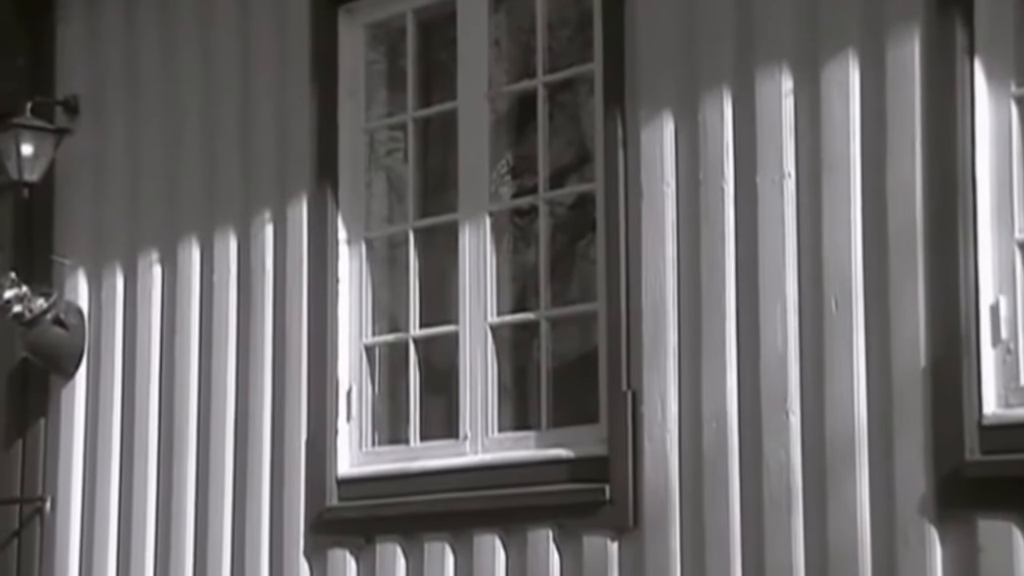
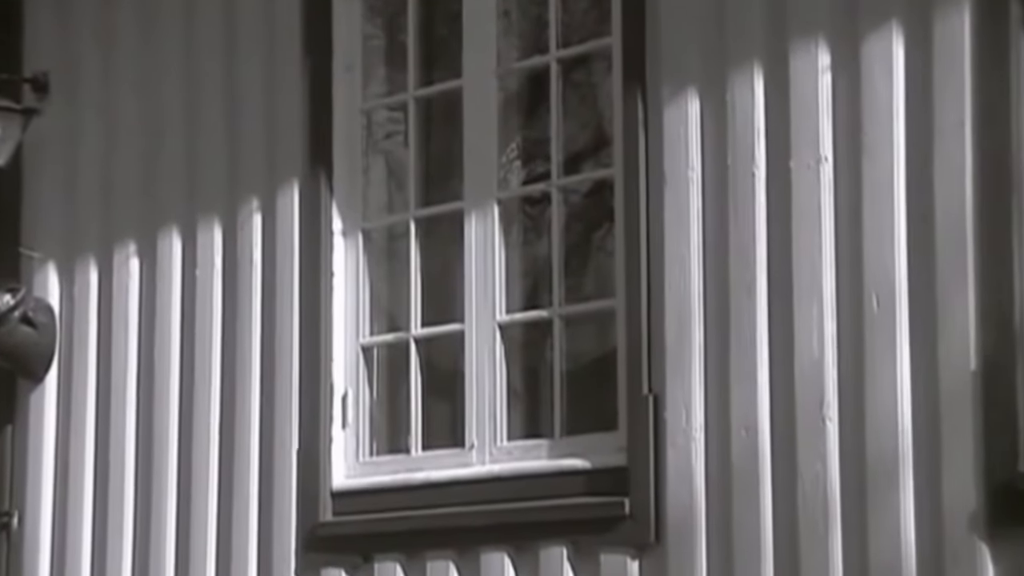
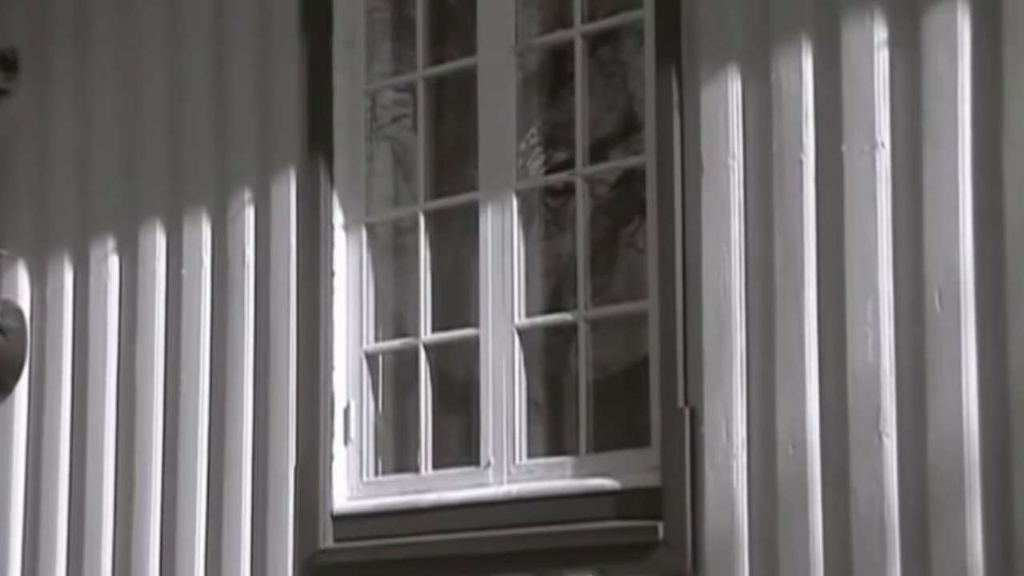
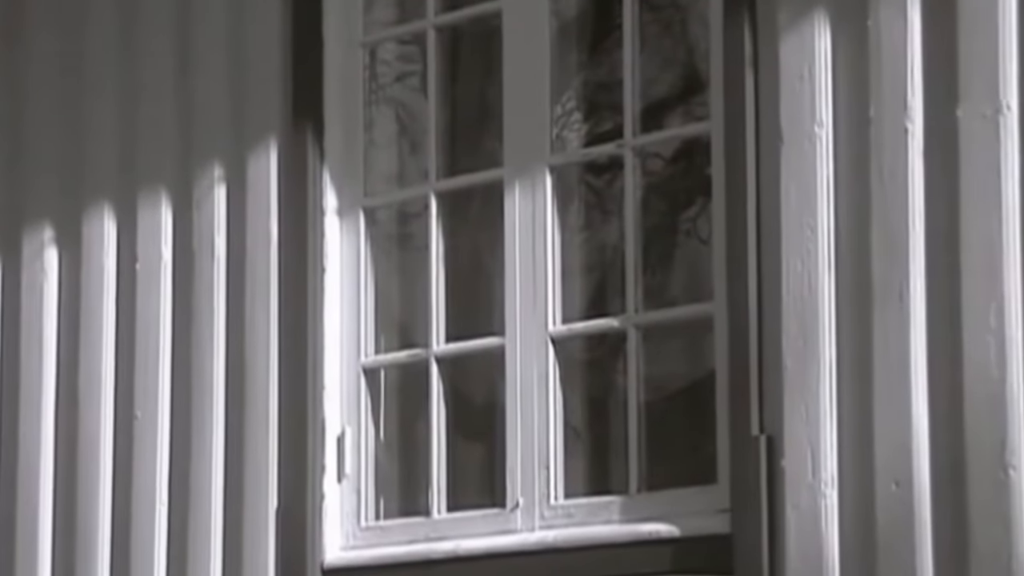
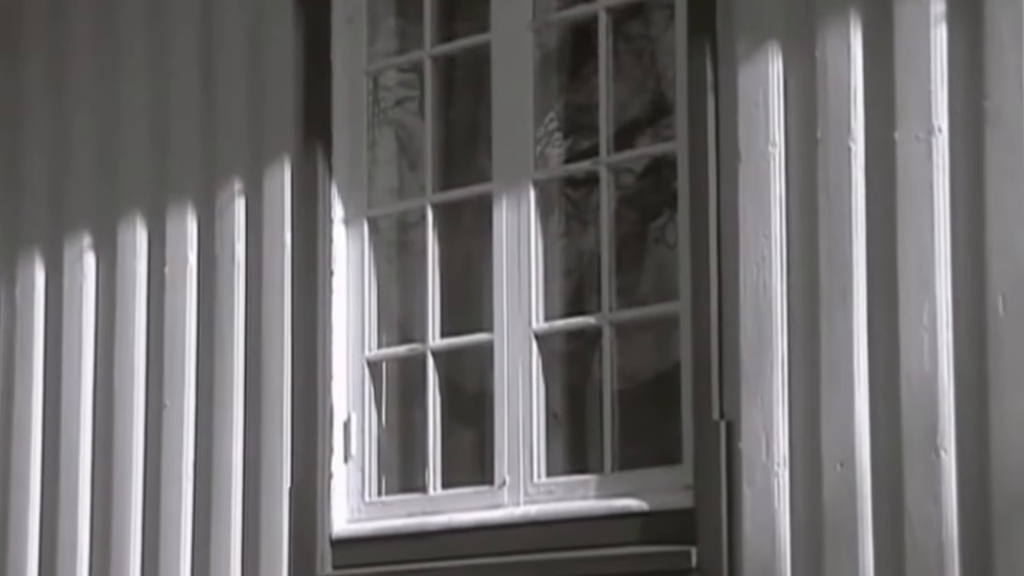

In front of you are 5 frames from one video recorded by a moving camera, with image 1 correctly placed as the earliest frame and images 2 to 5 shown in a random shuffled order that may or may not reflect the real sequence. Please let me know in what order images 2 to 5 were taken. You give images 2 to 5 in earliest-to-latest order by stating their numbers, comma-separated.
2, 3, 5, 4
